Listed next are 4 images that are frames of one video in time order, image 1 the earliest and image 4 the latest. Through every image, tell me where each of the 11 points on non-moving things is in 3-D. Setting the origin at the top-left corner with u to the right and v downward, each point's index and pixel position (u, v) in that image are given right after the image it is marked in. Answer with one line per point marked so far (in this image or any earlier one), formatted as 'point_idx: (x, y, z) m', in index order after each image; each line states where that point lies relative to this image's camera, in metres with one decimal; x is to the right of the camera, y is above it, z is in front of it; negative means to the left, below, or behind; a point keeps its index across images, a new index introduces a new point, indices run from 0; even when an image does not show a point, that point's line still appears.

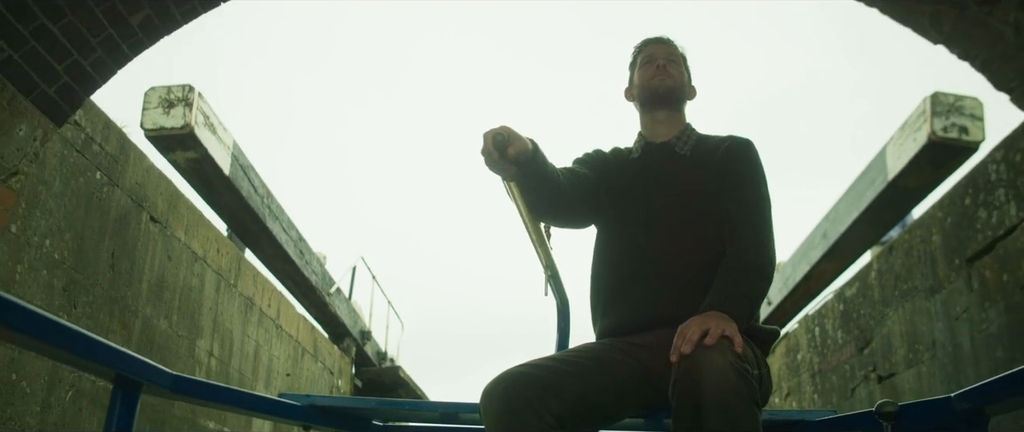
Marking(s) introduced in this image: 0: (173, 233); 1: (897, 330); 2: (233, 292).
0: (-2.2, -0.1, +5.2) m
1: (+2.7, -0.8, +5.6) m
2: (-2.2, -0.6, +6.2) m
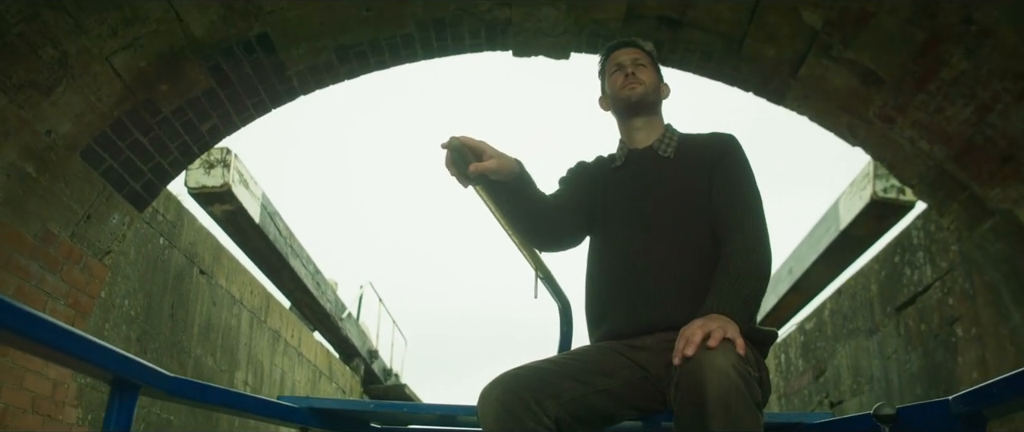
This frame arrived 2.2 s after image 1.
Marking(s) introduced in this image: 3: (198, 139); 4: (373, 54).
0: (-2.2, -0.5, +6.0) m
1: (+2.7, -1.2, +6.4) m
2: (-2.2, -1.0, +7.0) m
3: (-1.7, +0.4, +4.2) m
4: (-0.8, +0.9, +4.3) m
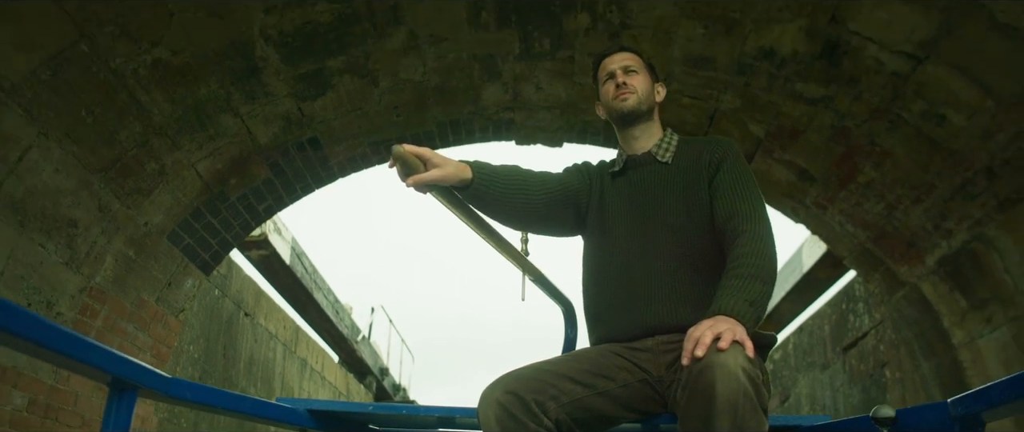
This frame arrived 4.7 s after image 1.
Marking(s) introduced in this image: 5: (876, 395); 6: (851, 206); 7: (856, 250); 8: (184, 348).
0: (-2.2, -0.9, +6.9) m
1: (+2.7, -1.6, +7.3) m
2: (-2.2, -1.4, +7.9) m
3: (-1.6, 0.0, +5.1) m
4: (-0.7, +0.4, +5.2) m
5: (+2.6, -1.3, +5.7) m
6: (+2.0, +0.1, +4.7) m
7: (+2.2, -0.2, +5.0) m
8: (-2.2, -0.9, +5.5) m
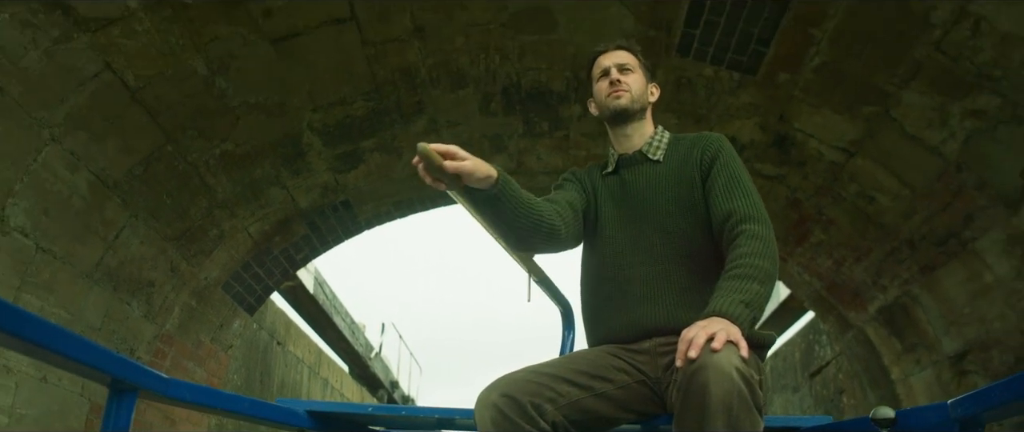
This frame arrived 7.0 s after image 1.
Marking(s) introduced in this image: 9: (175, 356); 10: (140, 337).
0: (-2.2, -1.3, +7.7) m
1: (+2.7, -2.0, +8.1) m
2: (-2.1, -1.8, +8.7) m
3: (-1.6, -0.4, +5.9) m
4: (-0.7, +0.1, +6.0) m
5: (+2.7, -1.7, +6.5) m
6: (+2.0, -0.3, +5.5) m
7: (+2.2, -0.6, +5.8) m
8: (-2.2, -1.3, +6.2) m
9: (-2.2, -0.9, +5.2) m
10: (-2.2, -0.7, +4.8) m
